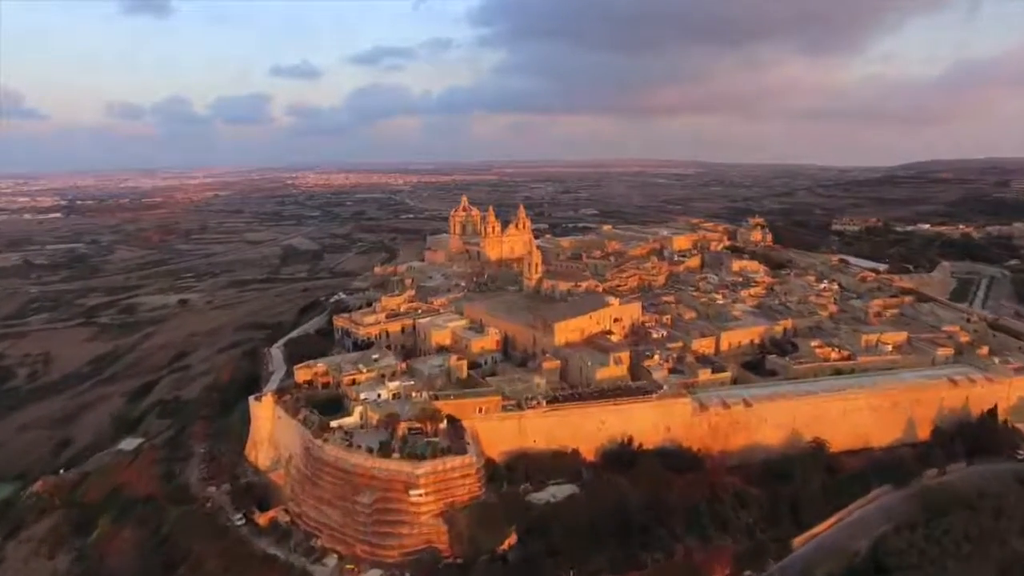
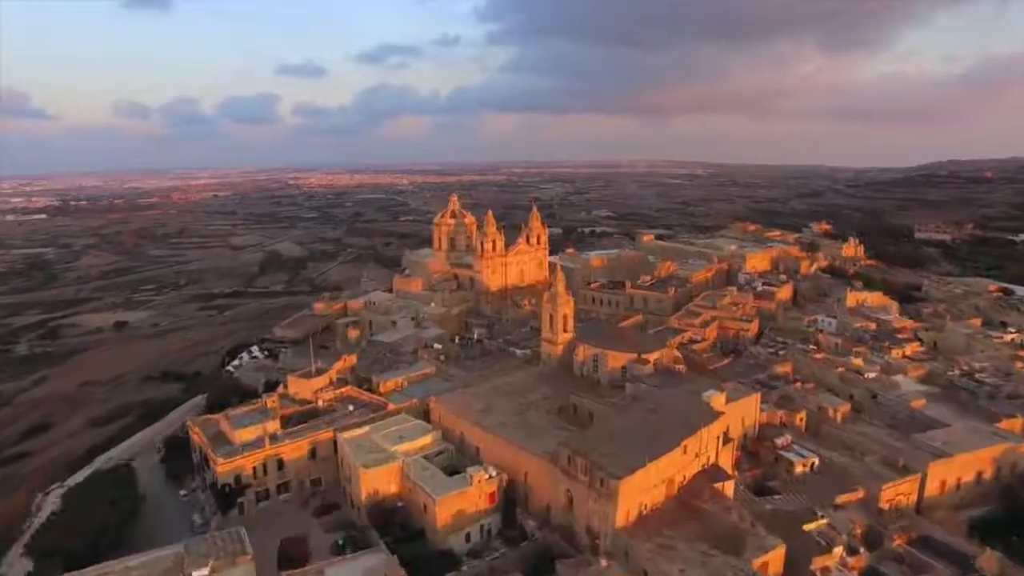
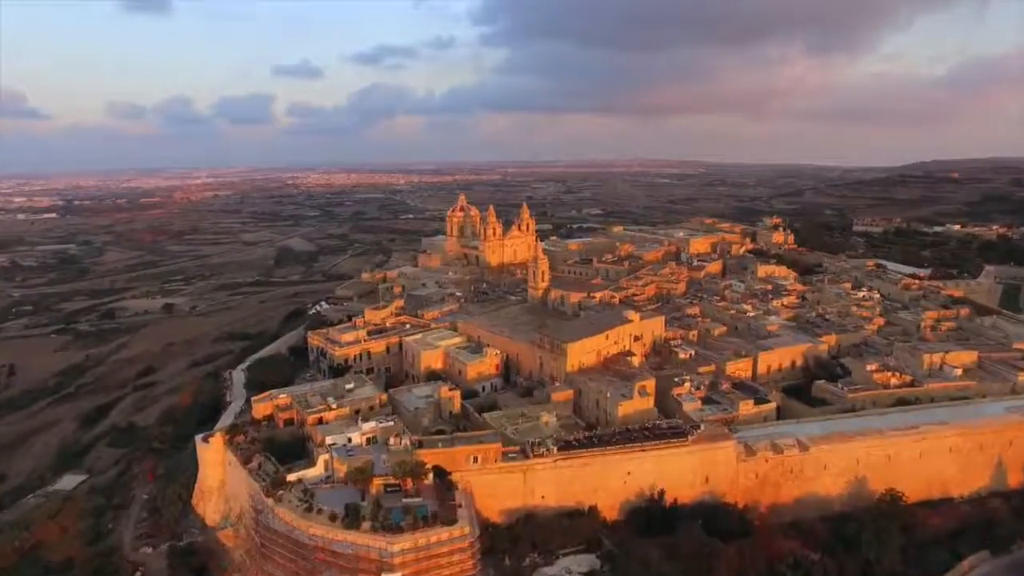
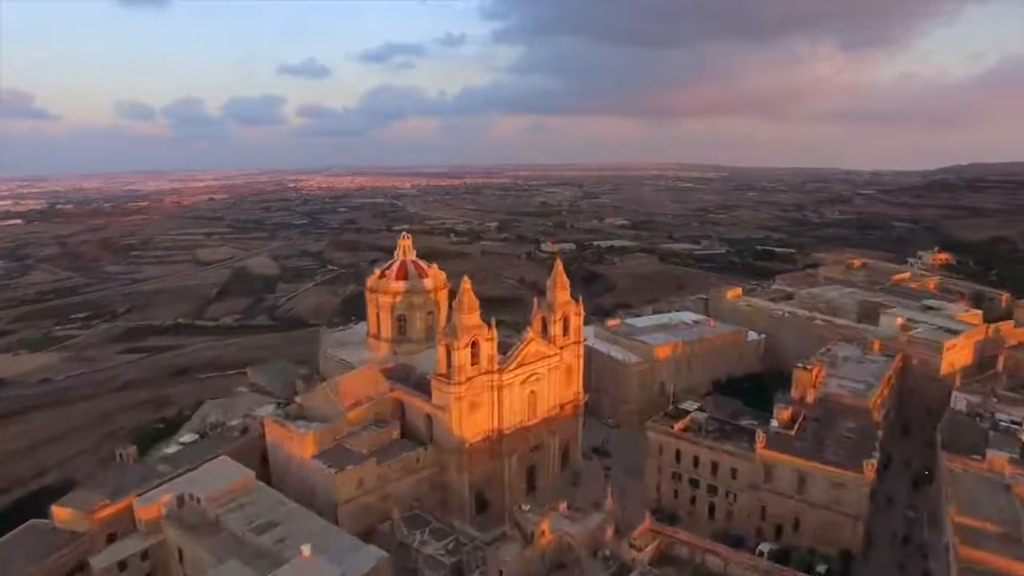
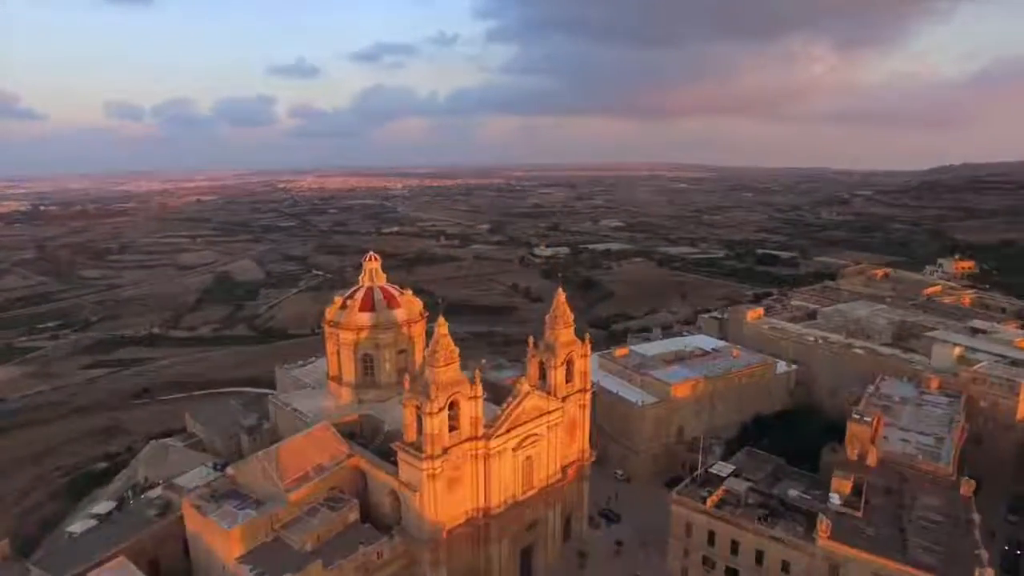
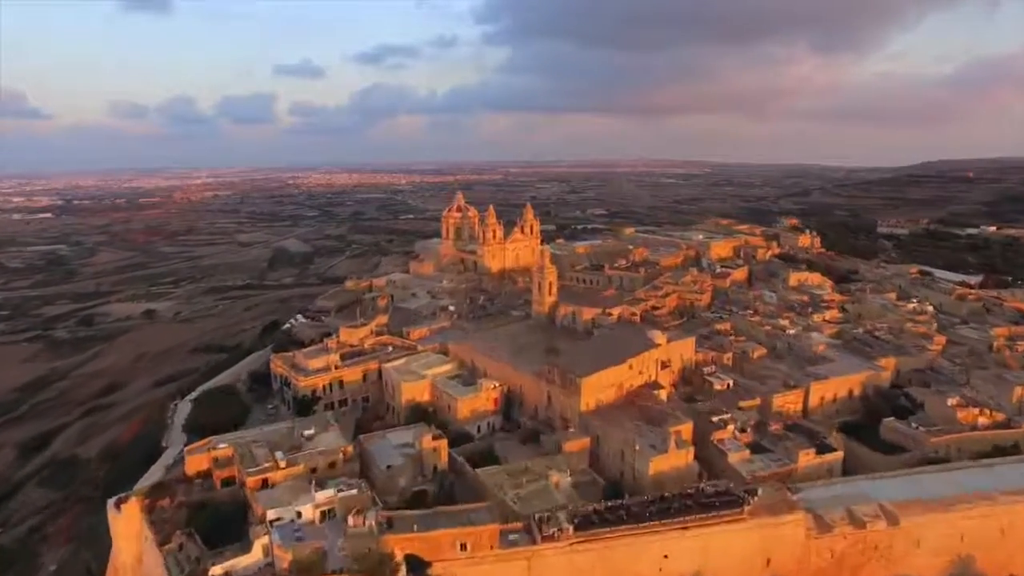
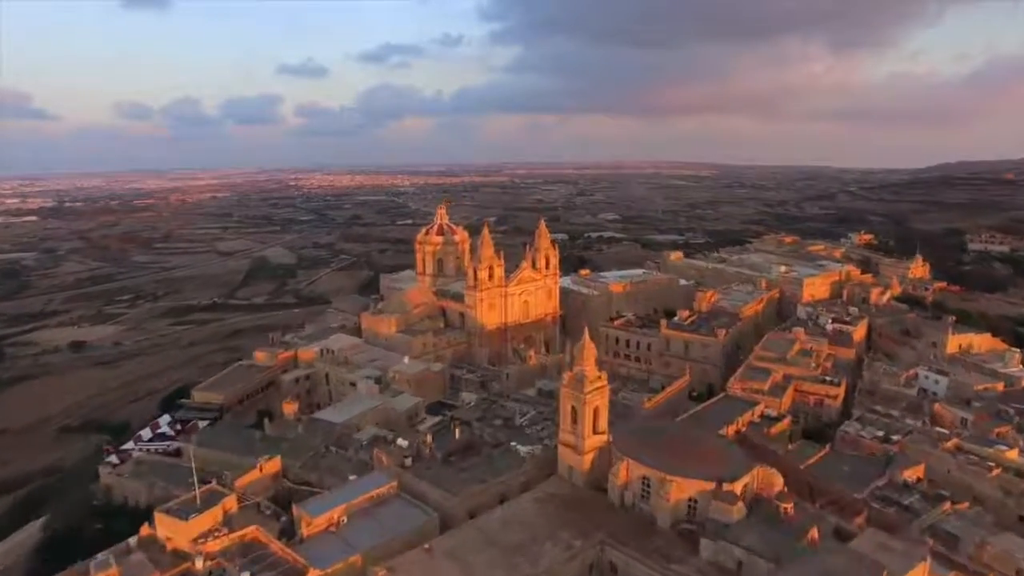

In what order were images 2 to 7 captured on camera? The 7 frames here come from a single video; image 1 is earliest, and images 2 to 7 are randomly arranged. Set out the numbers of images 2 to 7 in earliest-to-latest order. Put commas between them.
3, 6, 2, 7, 4, 5
